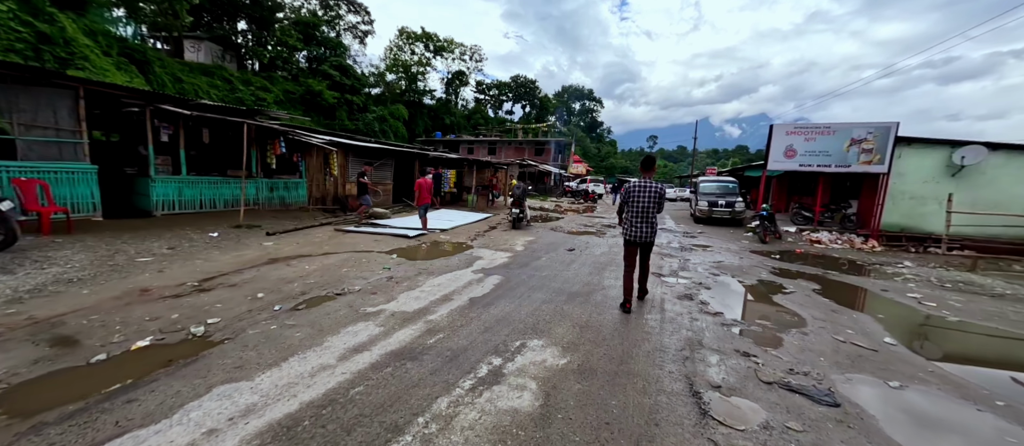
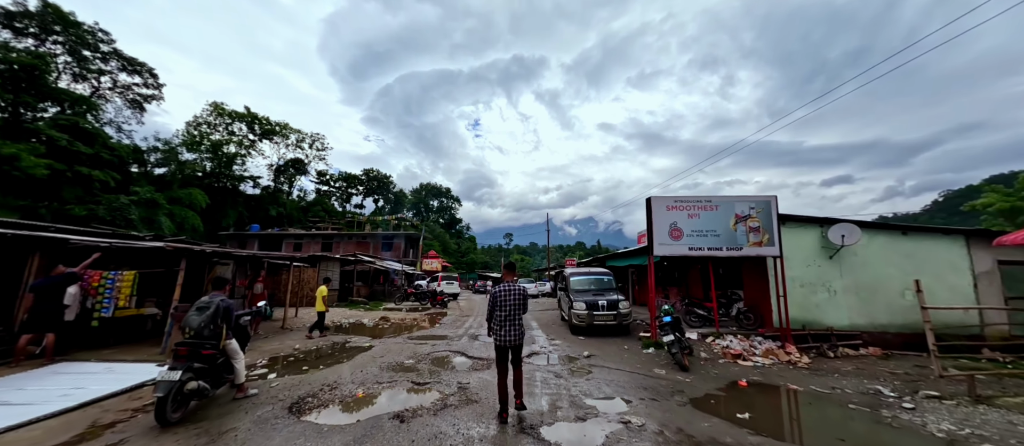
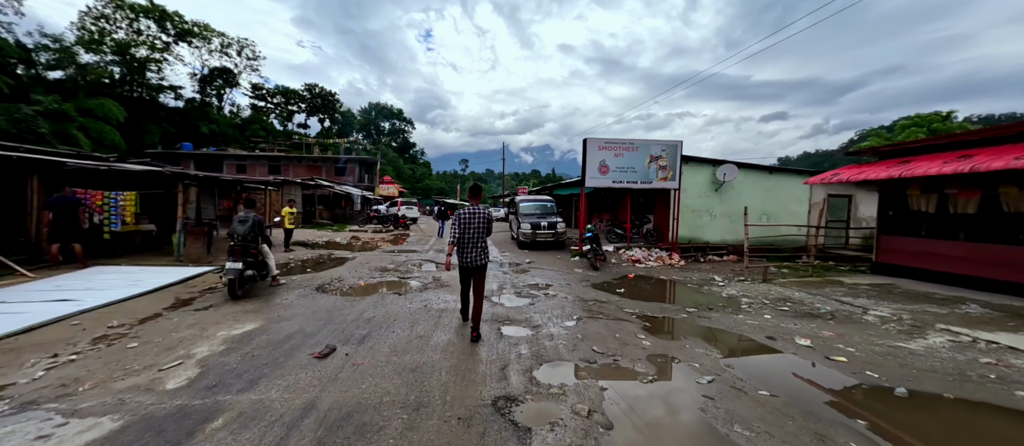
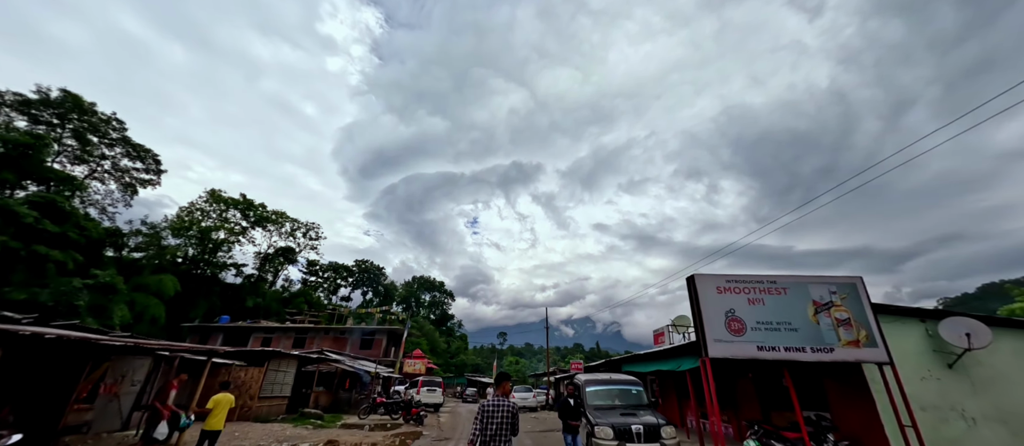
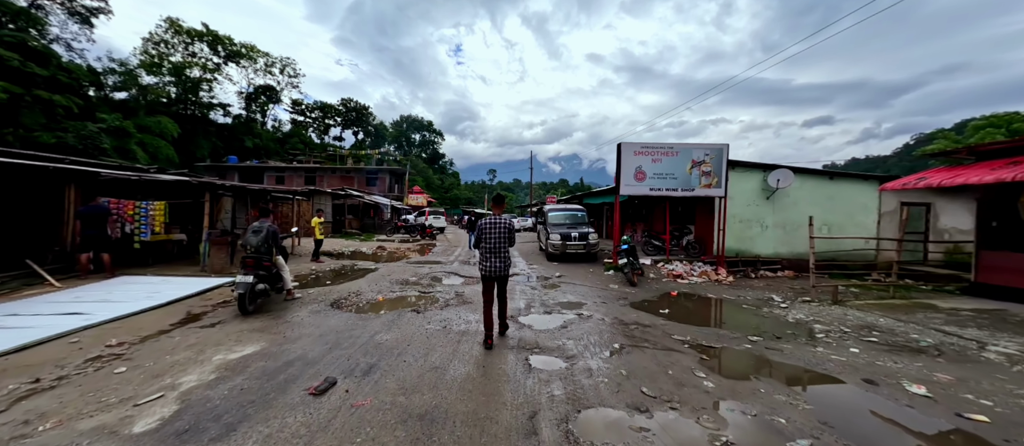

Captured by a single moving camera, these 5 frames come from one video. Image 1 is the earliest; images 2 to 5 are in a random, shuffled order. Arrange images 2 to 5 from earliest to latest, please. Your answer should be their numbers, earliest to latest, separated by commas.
3, 5, 2, 4
